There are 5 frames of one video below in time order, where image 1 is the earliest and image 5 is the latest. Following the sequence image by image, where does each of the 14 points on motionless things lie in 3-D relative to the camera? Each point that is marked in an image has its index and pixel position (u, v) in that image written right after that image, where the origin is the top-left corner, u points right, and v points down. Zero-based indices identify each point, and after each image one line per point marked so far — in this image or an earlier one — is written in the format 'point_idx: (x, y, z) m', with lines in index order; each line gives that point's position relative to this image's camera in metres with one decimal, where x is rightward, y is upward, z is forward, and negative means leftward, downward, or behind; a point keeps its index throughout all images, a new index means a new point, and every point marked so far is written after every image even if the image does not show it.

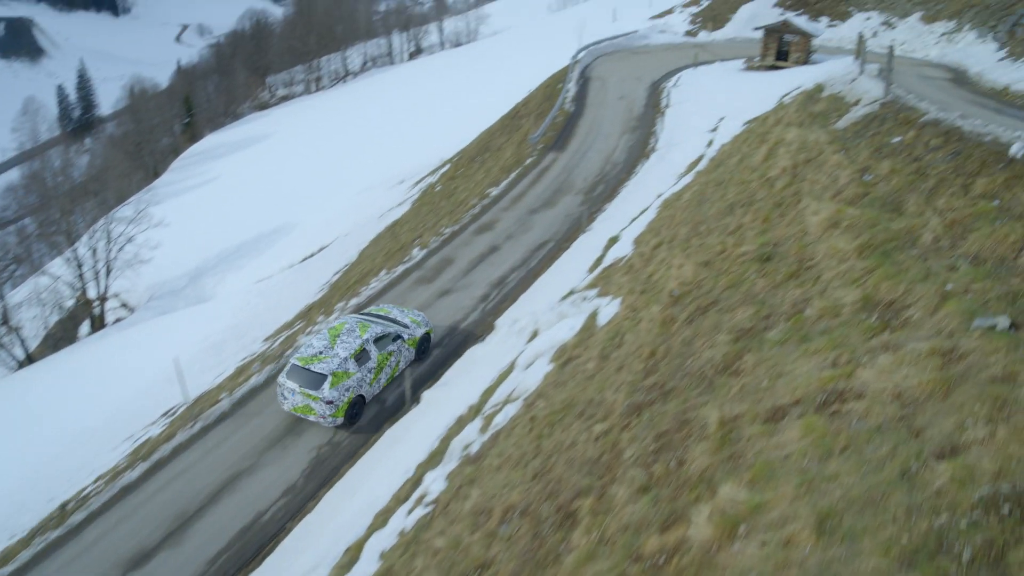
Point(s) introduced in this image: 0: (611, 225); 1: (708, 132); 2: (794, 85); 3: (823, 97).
0: (+1.8, +1.2, +14.9) m
1: (+4.8, +3.8, +19.5) m
2: (+7.1, +5.1, +20.1) m
3: (+5.4, +3.3, +13.8) m
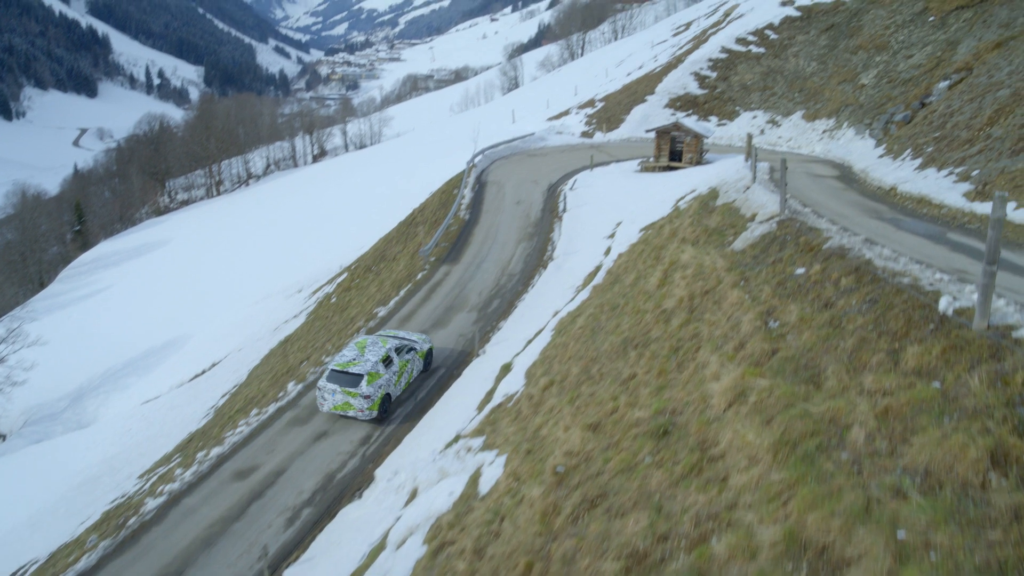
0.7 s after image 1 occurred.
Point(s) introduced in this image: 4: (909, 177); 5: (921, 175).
0: (-0.1, -1.0, +13.7) m
1: (+2.2, +1.2, +18.8) m
2: (+4.4, +2.5, +19.8) m
3: (+3.4, +1.4, +13.2) m
4: (+8.0, +2.3, +16.0) m
5: (+8.0, +2.2, +15.6) m
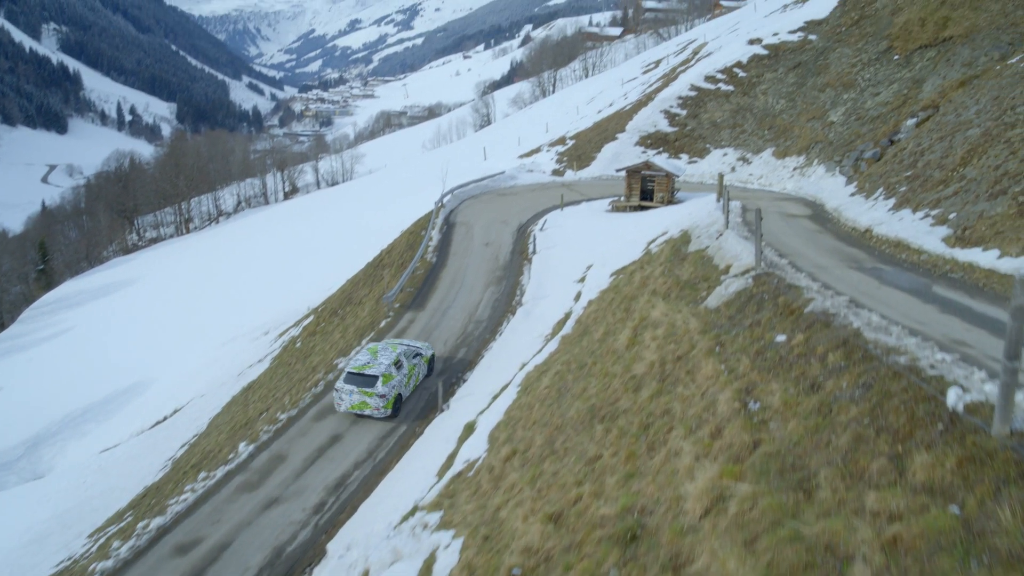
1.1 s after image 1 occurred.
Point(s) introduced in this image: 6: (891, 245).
0: (-0.7, -1.9, +13.0) m
1: (+1.5, +0.1, +18.2) m
2: (+3.6, +1.4, +19.3) m
3: (+2.8, +0.6, +12.7) m
4: (+7.3, +1.4, +15.7) m
5: (+7.3, +1.4, +15.2) m
6: (+6.0, +0.7, +12.6) m
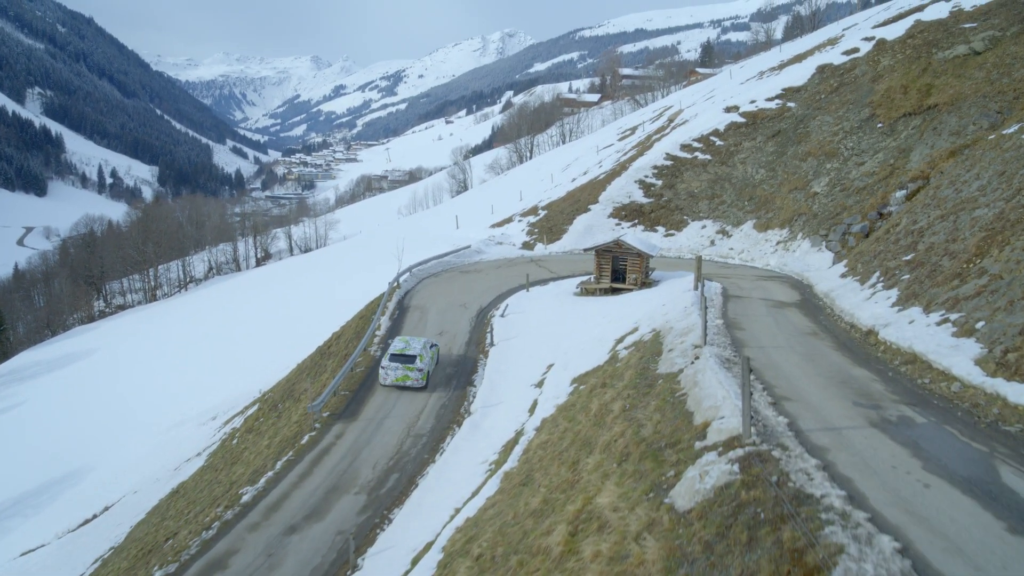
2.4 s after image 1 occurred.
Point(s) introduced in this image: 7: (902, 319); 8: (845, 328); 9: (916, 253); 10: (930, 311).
0: (-1.6, -3.6, +10.2) m
1: (+0.4, -2.0, +15.7) m
2: (+2.5, -0.7, +16.9) m
3: (+1.9, -1.1, +10.2) m
4: (+6.3, -0.5, +13.3) m
5: (+6.3, -0.4, +12.9) m
6: (+5.1, -1.0, +10.2) m
7: (+6.1, -0.5, +12.5) m
8: (+5.9, -0.7, +14.0) m
9: (+8.4, +0.7, +16.5) m
10: (+6.3, -0.4, +12.0) m
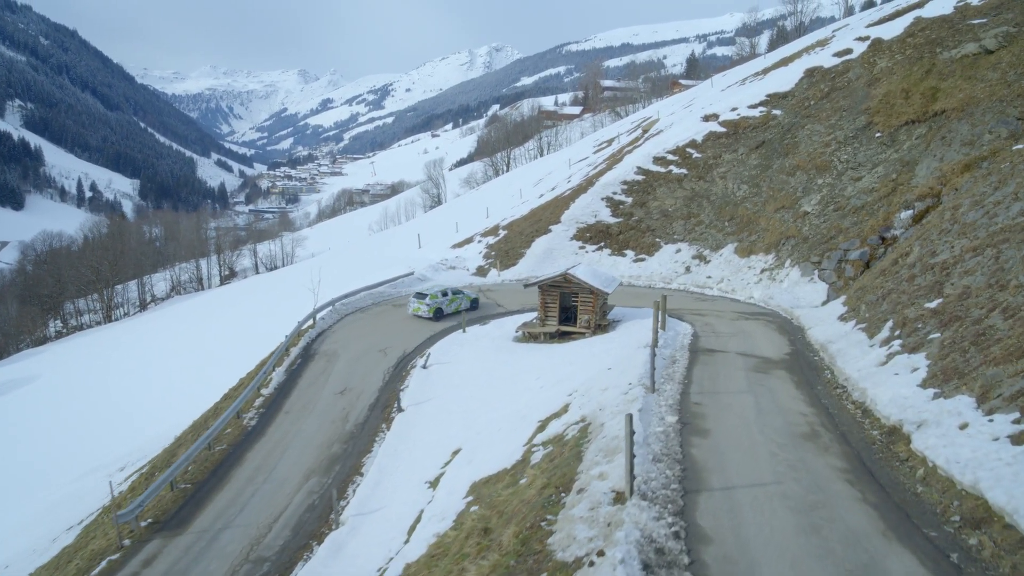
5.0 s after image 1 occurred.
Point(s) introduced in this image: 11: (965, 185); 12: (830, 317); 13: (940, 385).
0: (-3.2, -4.4, +5.8) m
1: (-1.3, -2.9, +11.3) m
2: (+0.8, -1.6, +12.6) m
3: (+0.3, -1.9, +5.9) m
4: (+4.6, -1.3, +9.1) m
5: (+4.7, -1.3, +8.6) m
6: (+3.5, -1.8, +5.9) m
7: (+4.5, -1.3, +8.2) m
8: (+4.2, -1.6, +9.8) m
9: (+6.7, -0.2, +12.3) m
10: (+4.7, -1.2, +7.7) m
11: (+10.8, +2.4, +18.8) m
12: (+7.2, -0.6, +17.9) m
13: (+5.0, -1.1, +9.2) m
